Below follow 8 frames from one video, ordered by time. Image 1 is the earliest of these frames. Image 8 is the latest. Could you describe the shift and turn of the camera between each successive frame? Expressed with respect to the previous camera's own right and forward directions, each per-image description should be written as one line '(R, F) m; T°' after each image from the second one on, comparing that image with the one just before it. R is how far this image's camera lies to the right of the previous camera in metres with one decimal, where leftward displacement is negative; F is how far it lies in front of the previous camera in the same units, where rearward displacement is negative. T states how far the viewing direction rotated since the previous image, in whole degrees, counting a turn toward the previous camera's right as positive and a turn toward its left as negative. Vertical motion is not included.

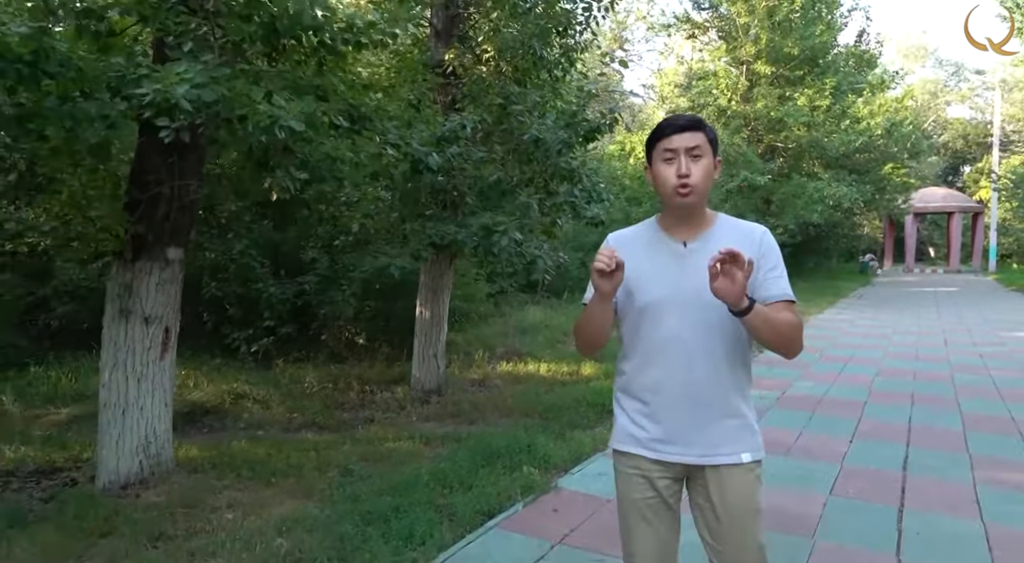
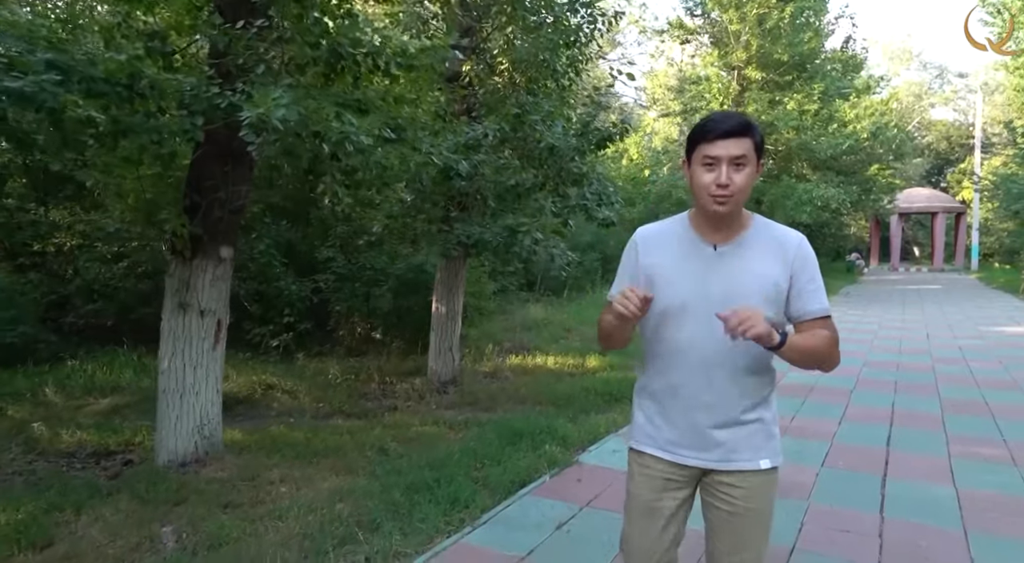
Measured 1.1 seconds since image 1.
(-0.2, -0.5) m; +1°
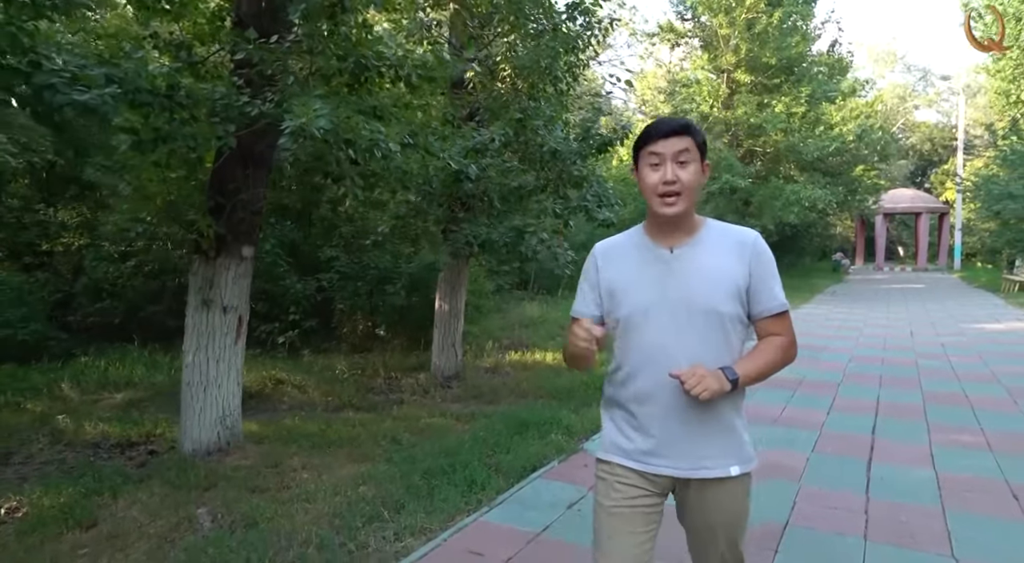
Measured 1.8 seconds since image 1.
(-0.1, -0.3) m; +1°
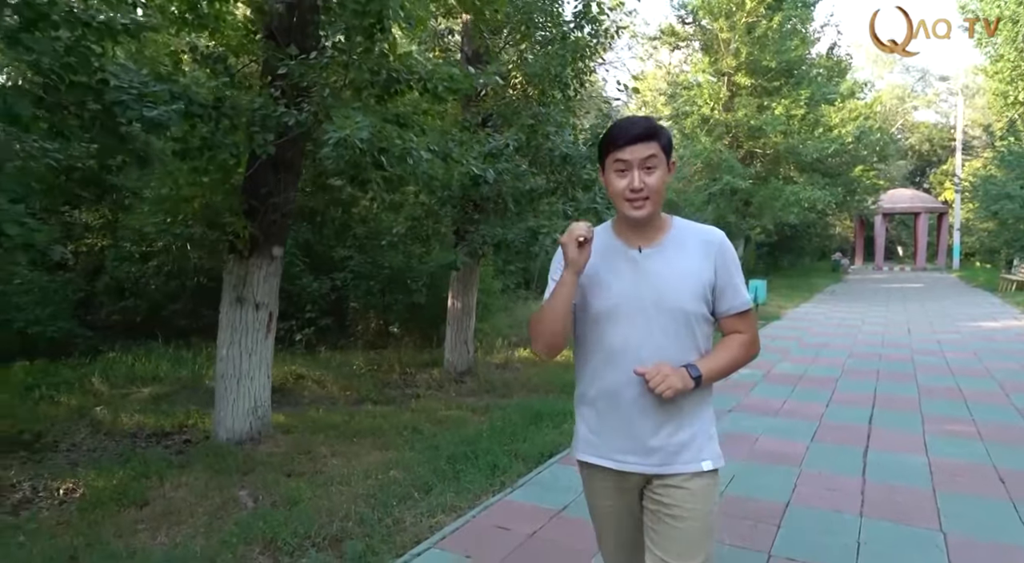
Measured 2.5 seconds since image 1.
(-0.1, -0.3) m; 0°
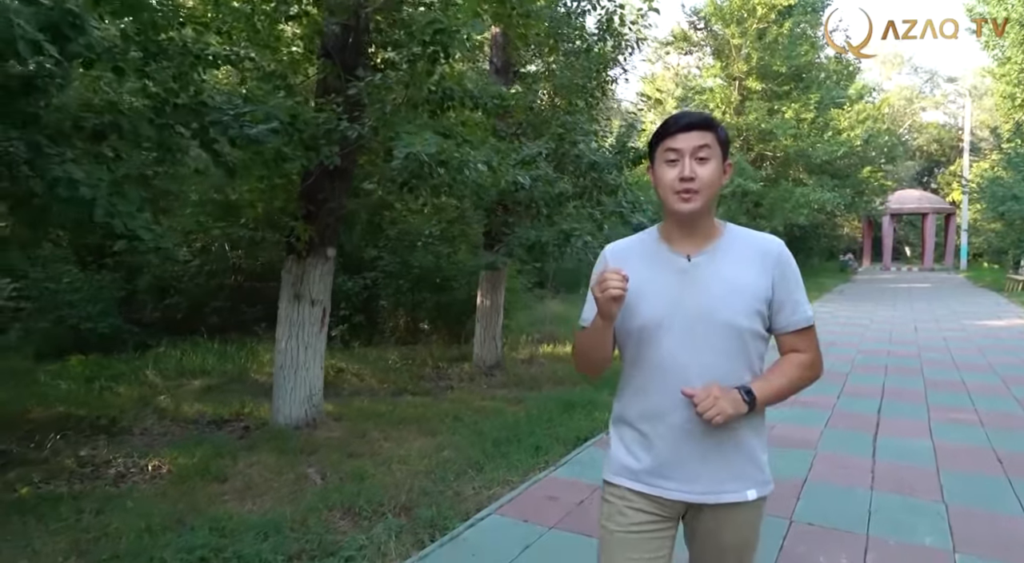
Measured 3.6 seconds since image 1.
(-0.2, -0.5) m; 0°
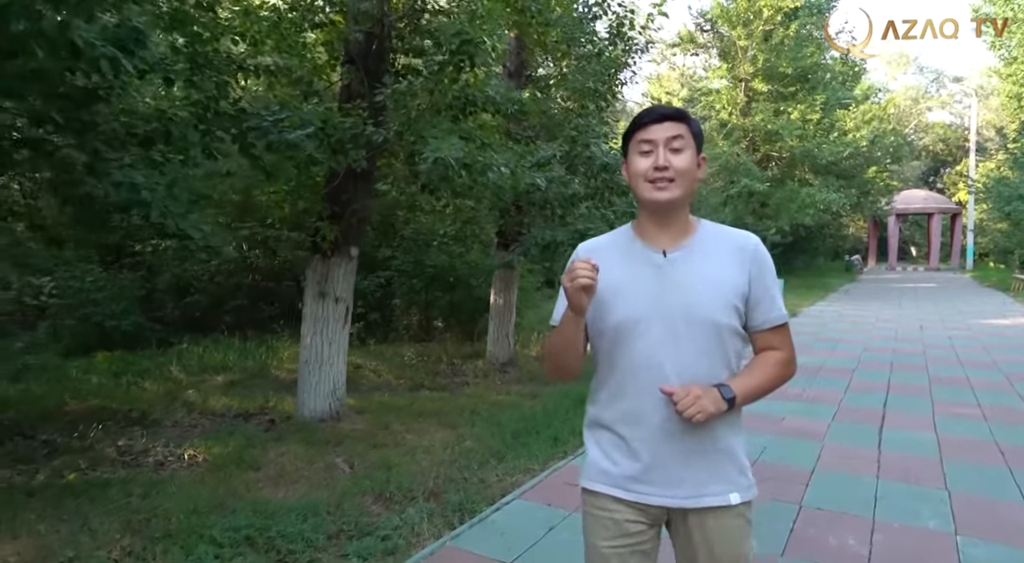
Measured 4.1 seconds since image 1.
(-0.1, -0.2) m; 0°
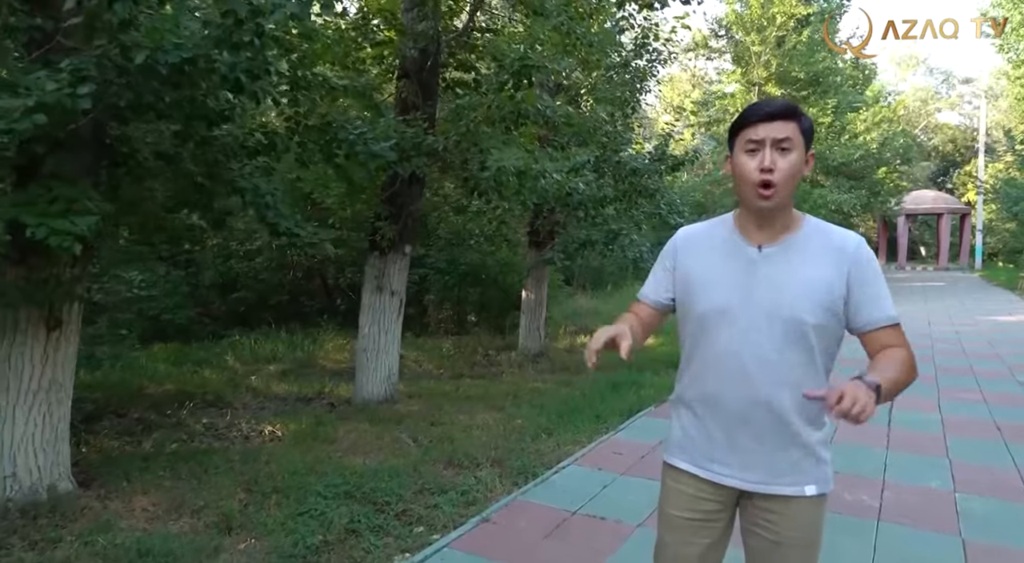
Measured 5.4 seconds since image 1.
(-0.3, -0.6) m; -1°
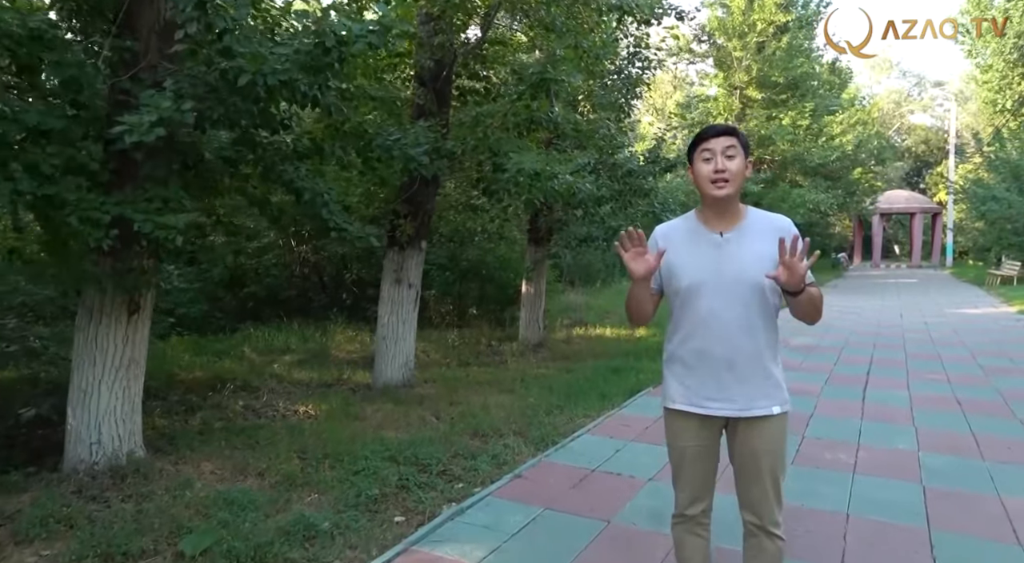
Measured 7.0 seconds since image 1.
(-0.3, -0.6) m; +1°
